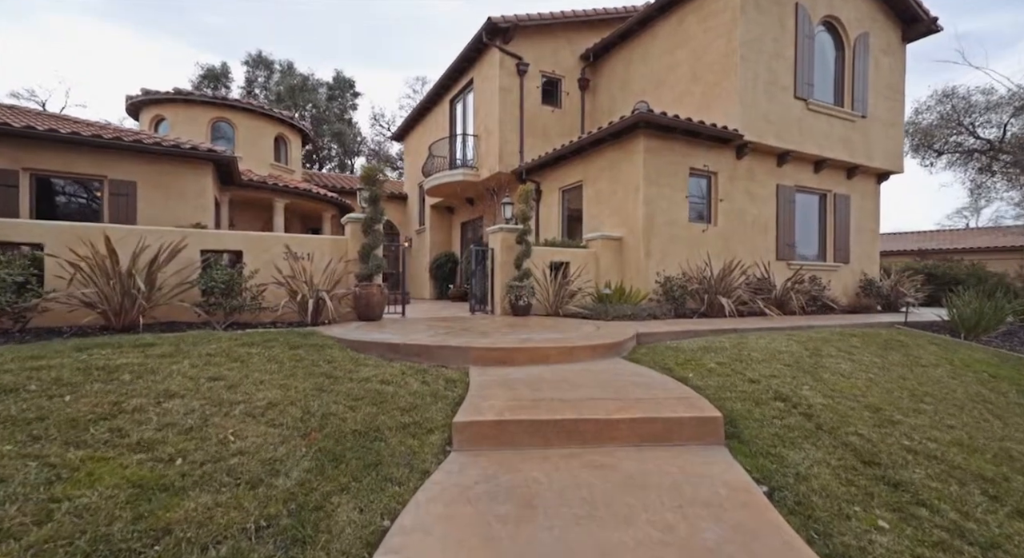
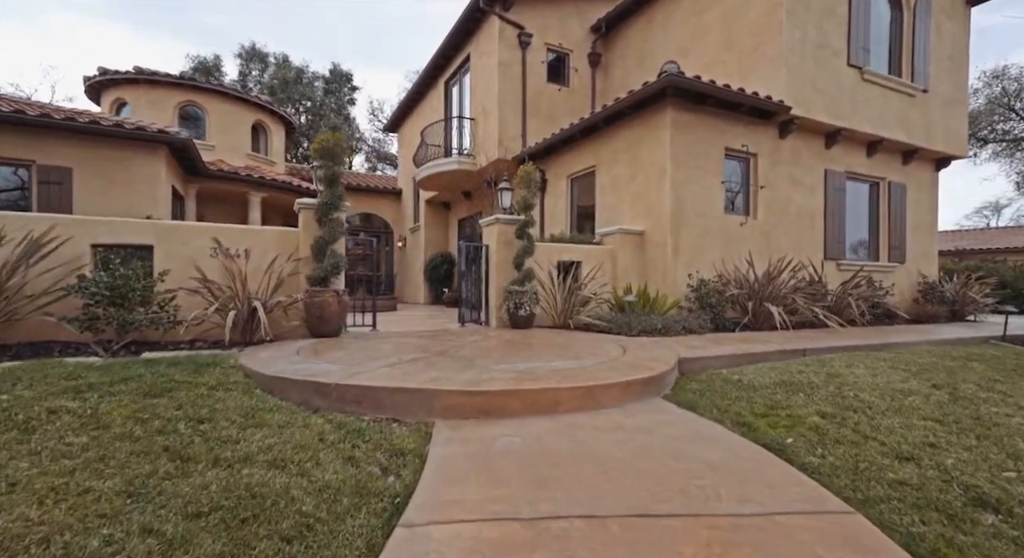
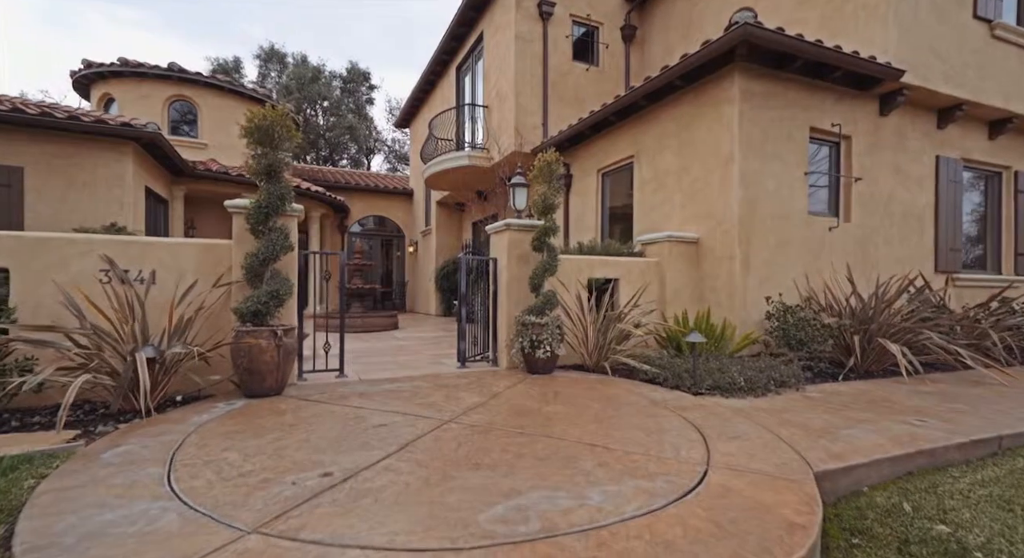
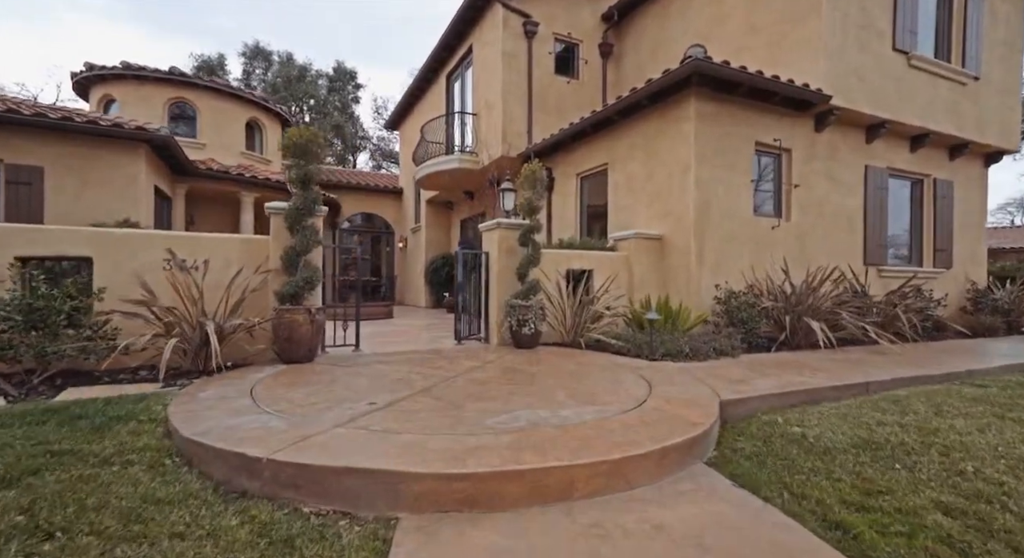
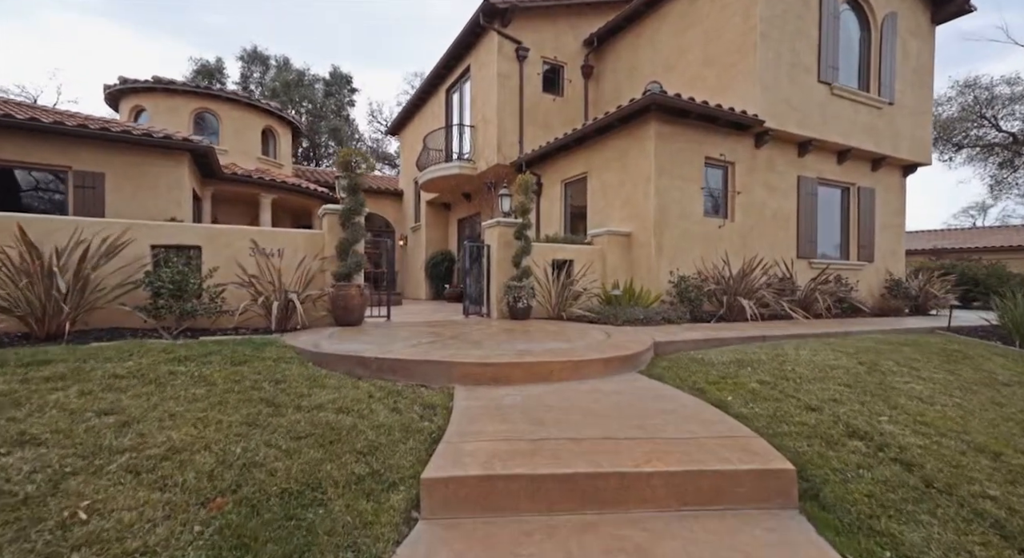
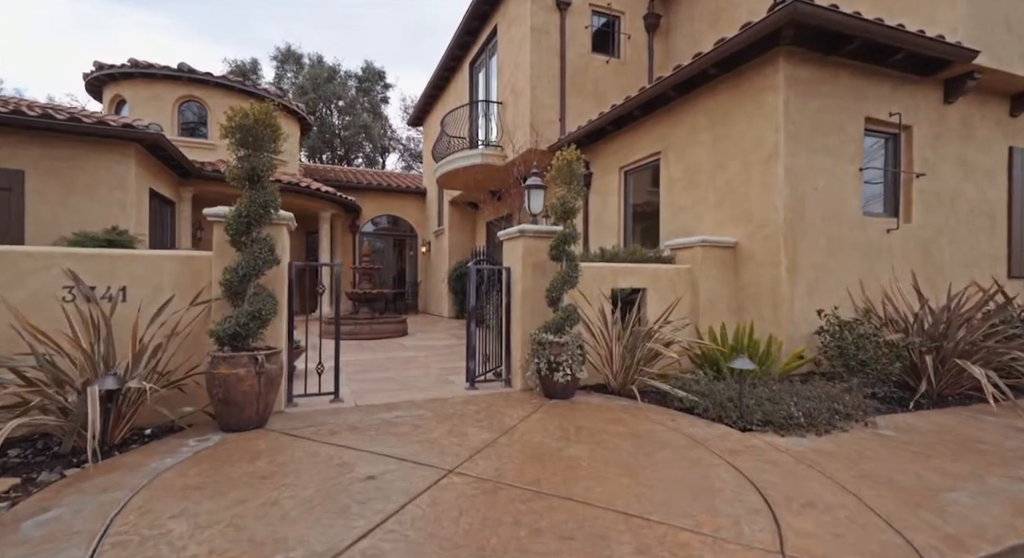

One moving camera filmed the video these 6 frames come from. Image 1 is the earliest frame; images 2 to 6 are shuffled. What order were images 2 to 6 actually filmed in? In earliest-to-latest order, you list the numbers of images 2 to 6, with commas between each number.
5, 2, 4, 3, 6
